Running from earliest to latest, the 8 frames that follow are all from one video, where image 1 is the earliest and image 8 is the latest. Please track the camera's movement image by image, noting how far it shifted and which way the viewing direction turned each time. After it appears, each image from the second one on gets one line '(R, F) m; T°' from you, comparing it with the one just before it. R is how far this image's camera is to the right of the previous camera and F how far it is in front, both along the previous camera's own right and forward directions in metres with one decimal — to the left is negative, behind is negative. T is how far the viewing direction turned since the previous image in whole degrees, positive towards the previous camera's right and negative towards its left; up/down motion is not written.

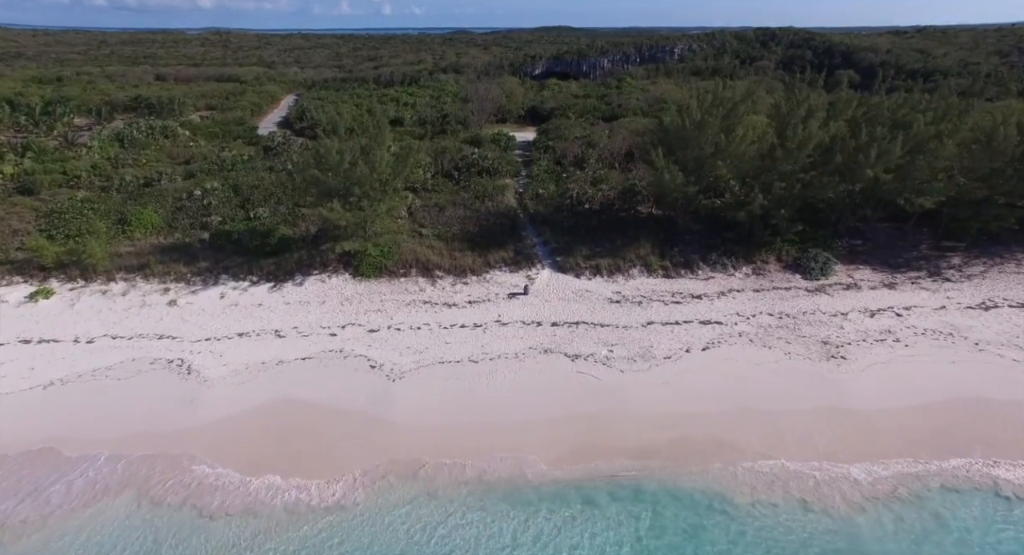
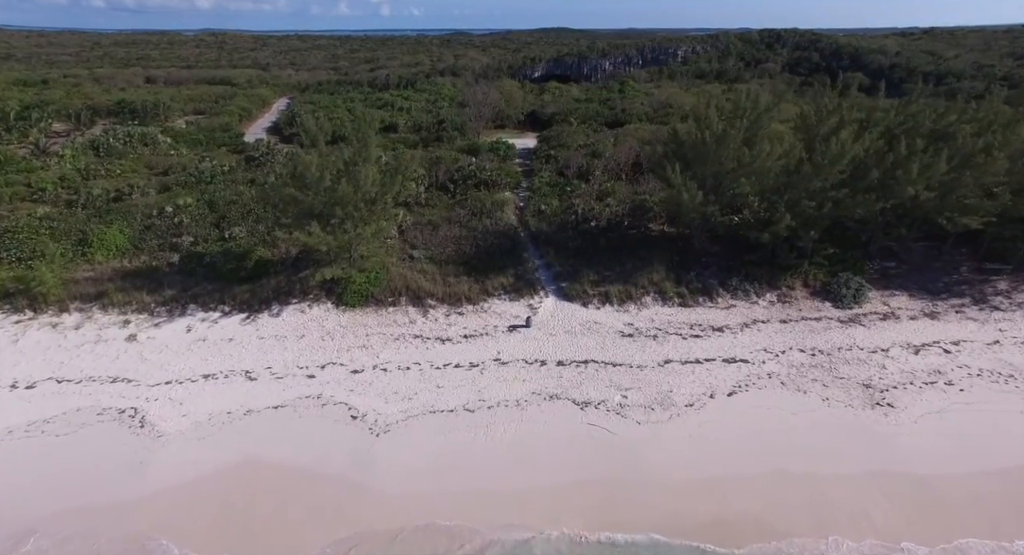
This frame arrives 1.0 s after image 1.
(-0.1, +1.9) m; 0°
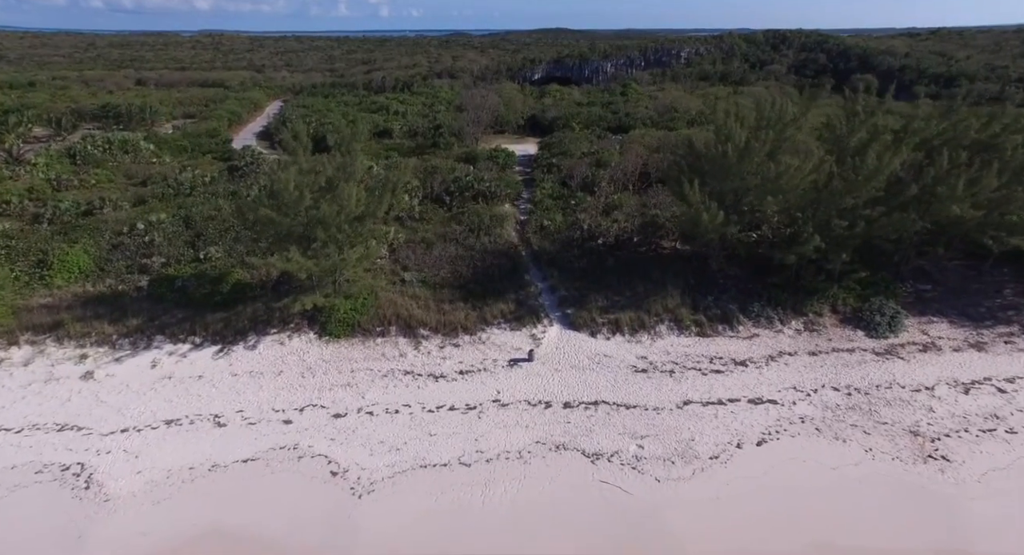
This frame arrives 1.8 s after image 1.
(0.0, +1.6) m; 0°
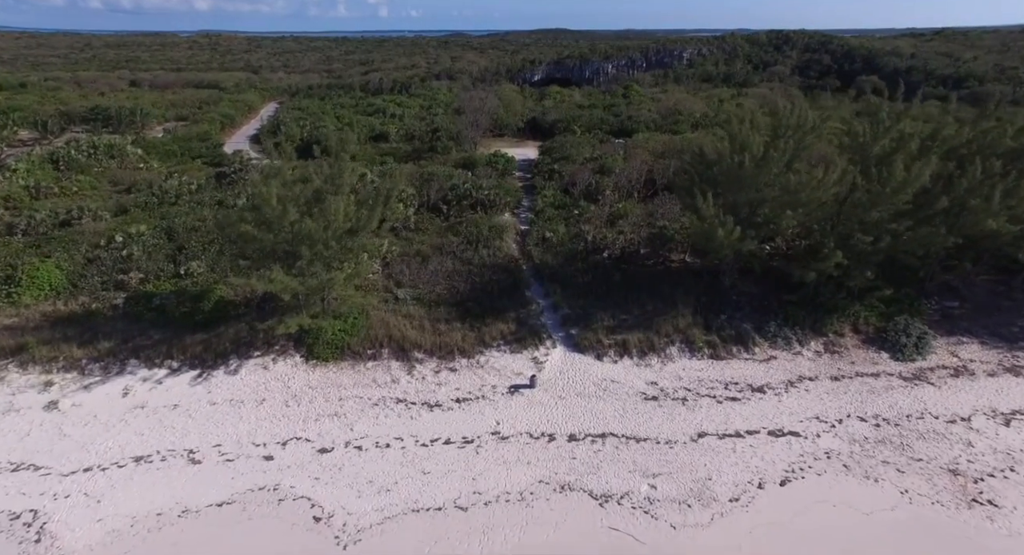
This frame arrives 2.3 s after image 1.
(0.0, +1.0) m; 0°
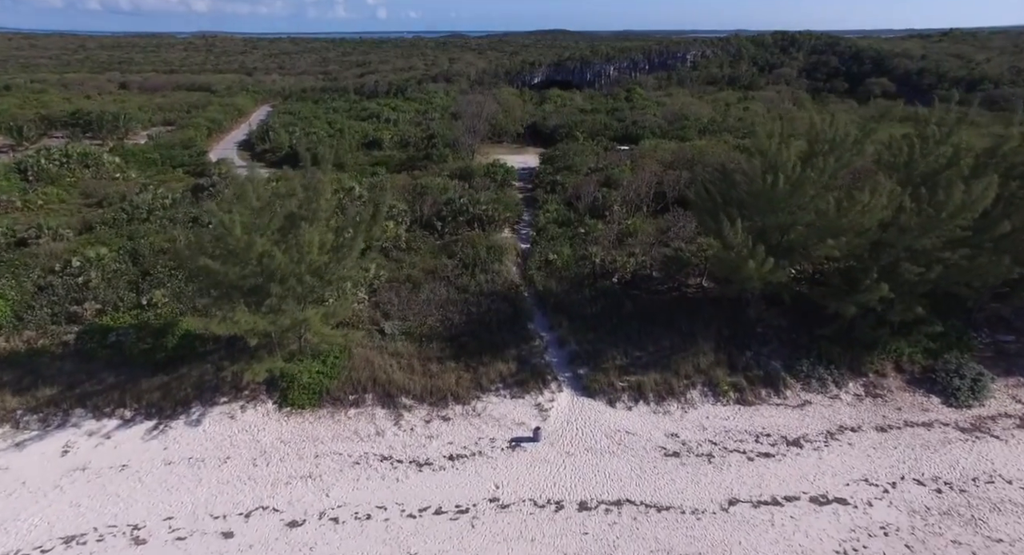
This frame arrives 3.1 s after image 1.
(0.0, +1.7) m; 0°
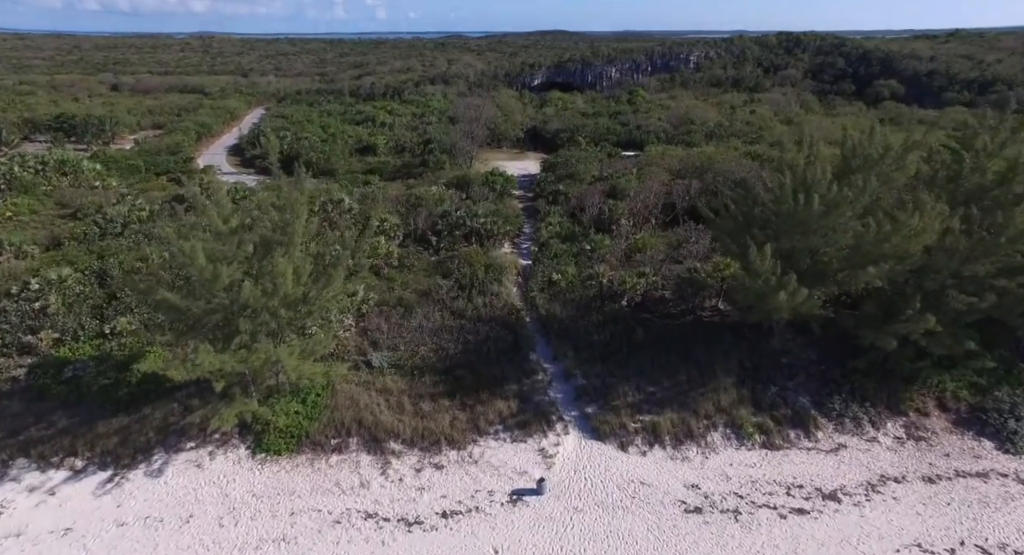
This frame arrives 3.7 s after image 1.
(0.0, +1.3) m; 0°
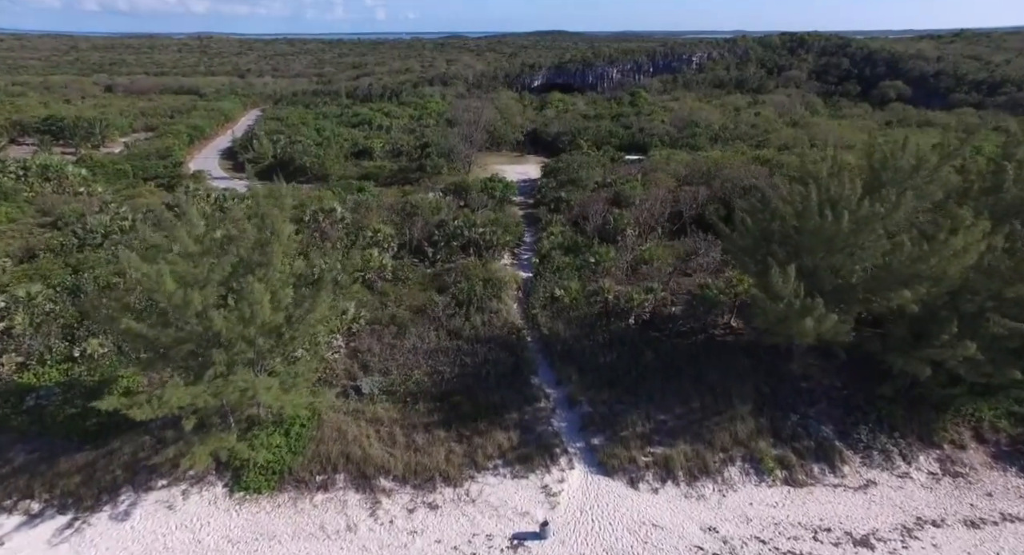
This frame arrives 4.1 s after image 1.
(0.0, +0.9) m; 0°
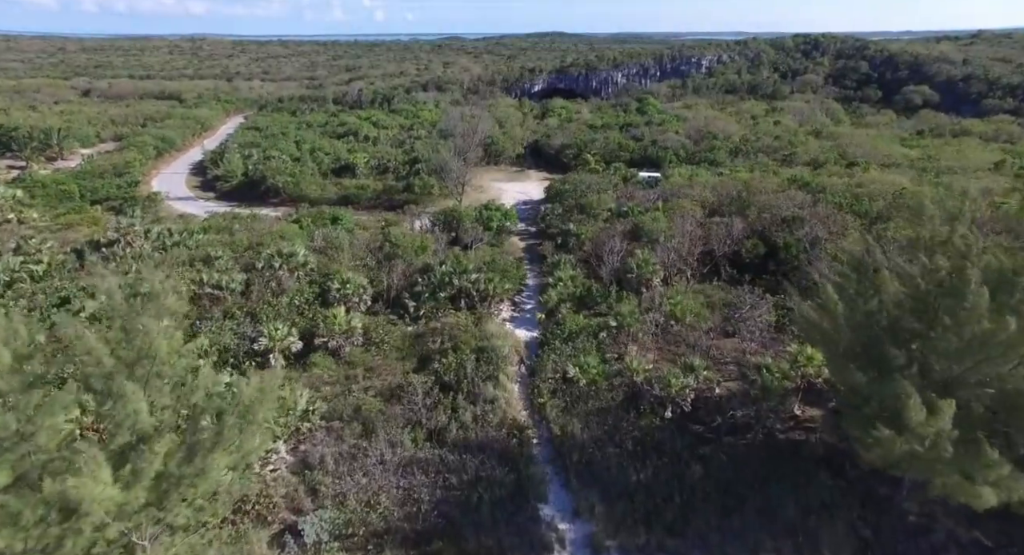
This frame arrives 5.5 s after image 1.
(0.0, +3.4) m; 0°
